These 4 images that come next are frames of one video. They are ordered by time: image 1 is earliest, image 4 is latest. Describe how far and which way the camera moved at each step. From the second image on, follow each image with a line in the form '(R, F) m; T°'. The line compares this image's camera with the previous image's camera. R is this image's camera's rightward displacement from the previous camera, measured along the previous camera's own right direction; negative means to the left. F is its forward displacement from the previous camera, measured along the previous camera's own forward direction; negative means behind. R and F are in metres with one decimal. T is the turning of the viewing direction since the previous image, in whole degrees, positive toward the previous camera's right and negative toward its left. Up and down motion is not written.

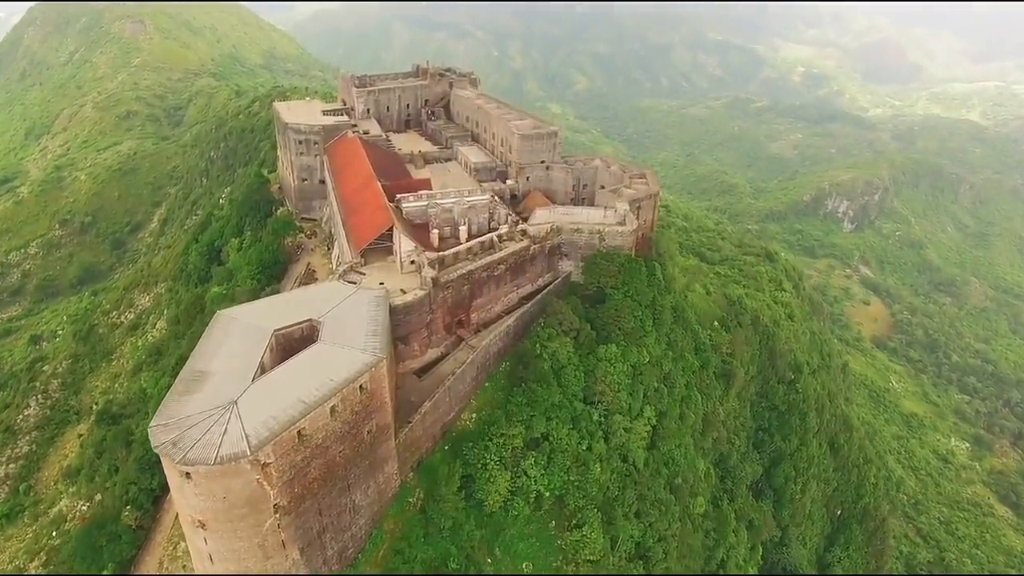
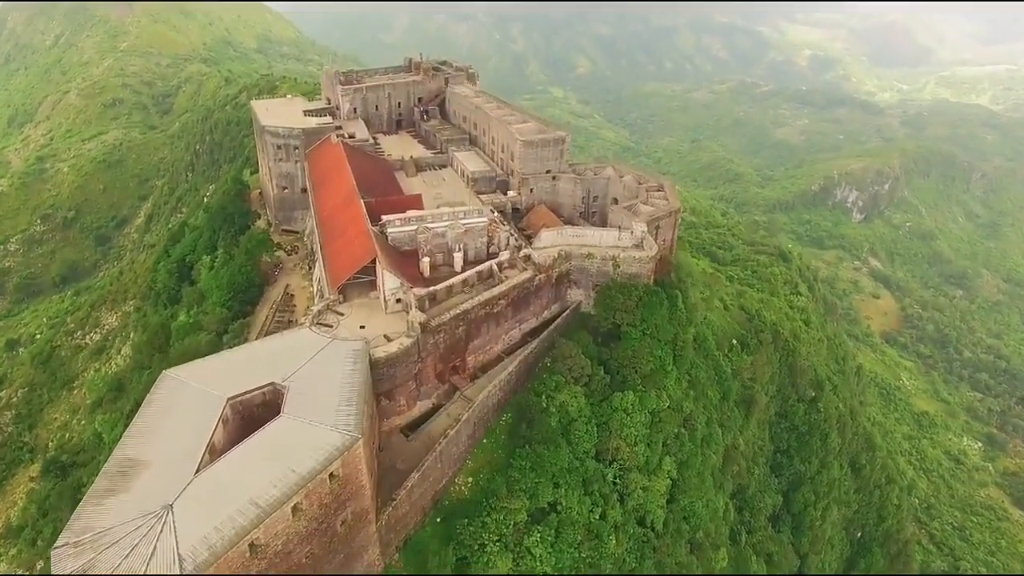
(-0.1, +4.0) m; 0°
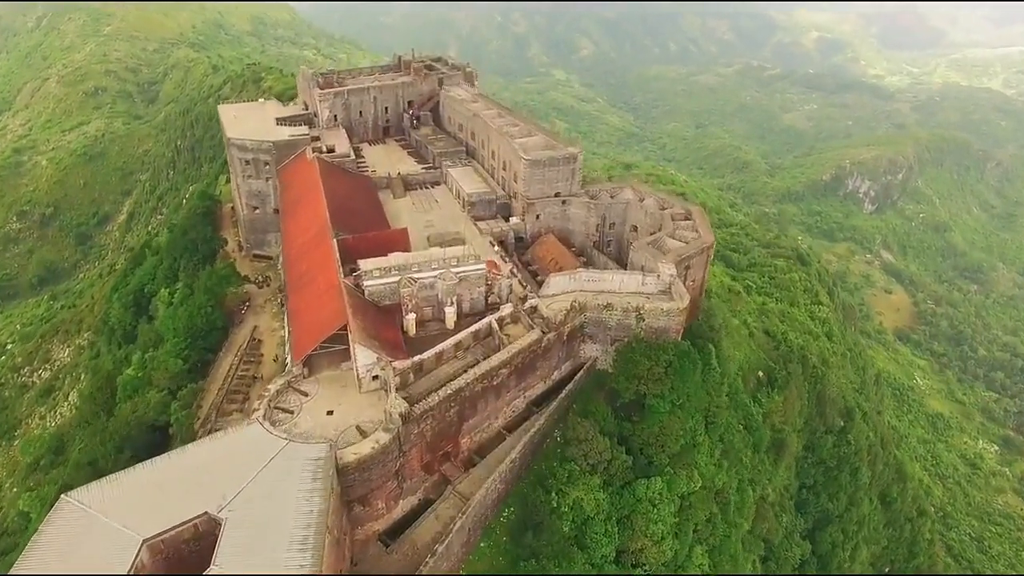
(-0.1, +4.7) m; 0°
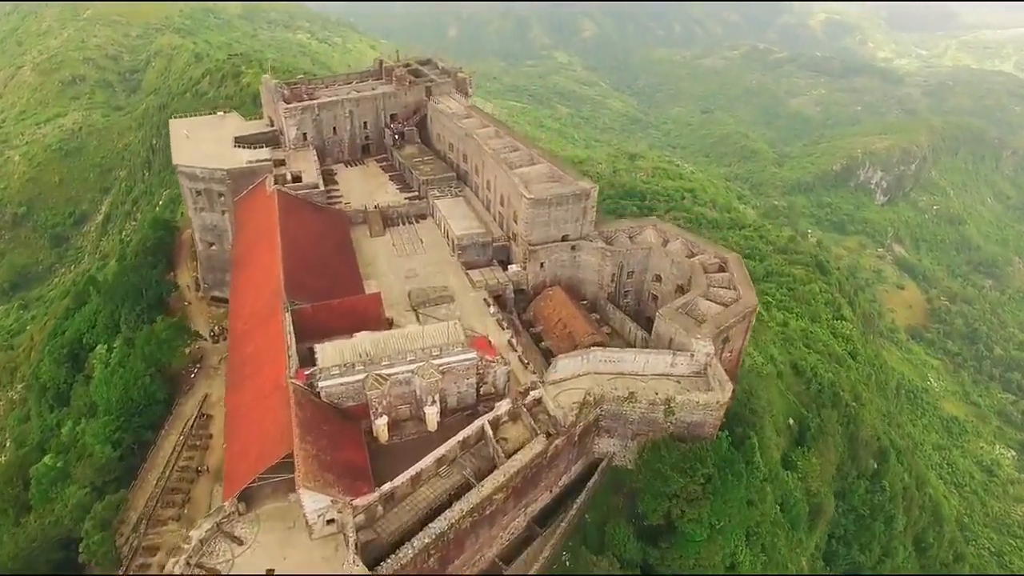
(+0.1, +4.9) m; 0°
